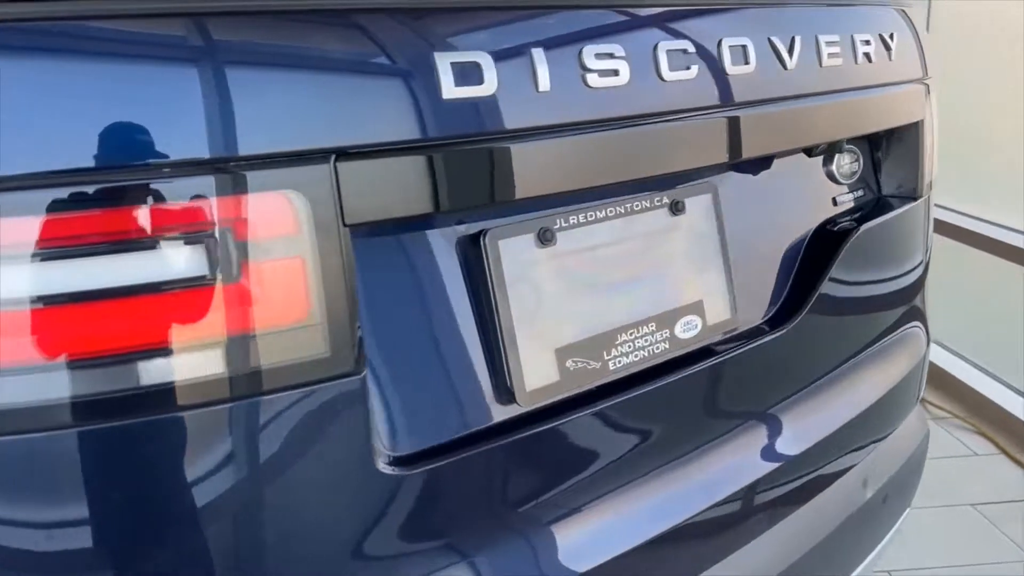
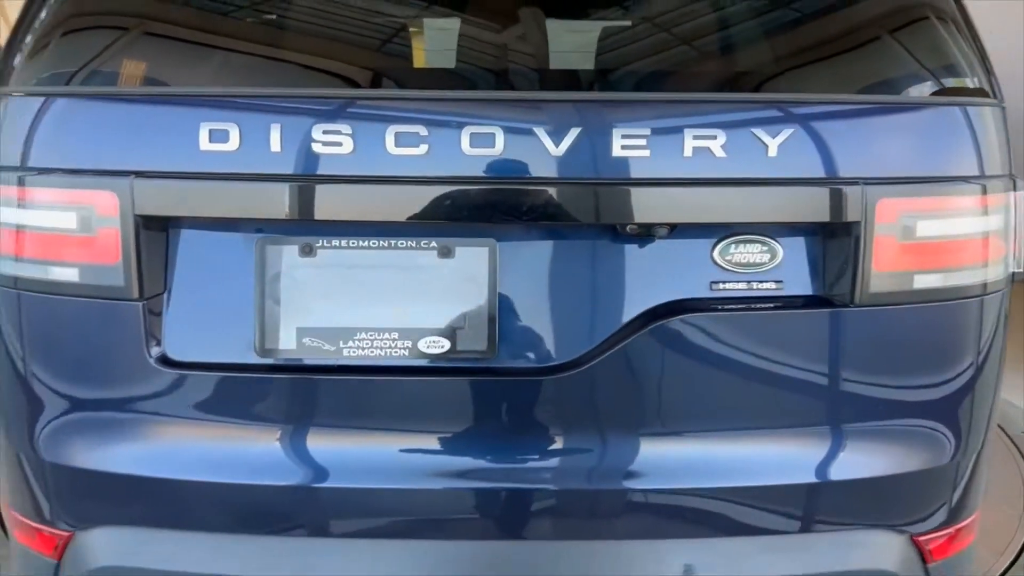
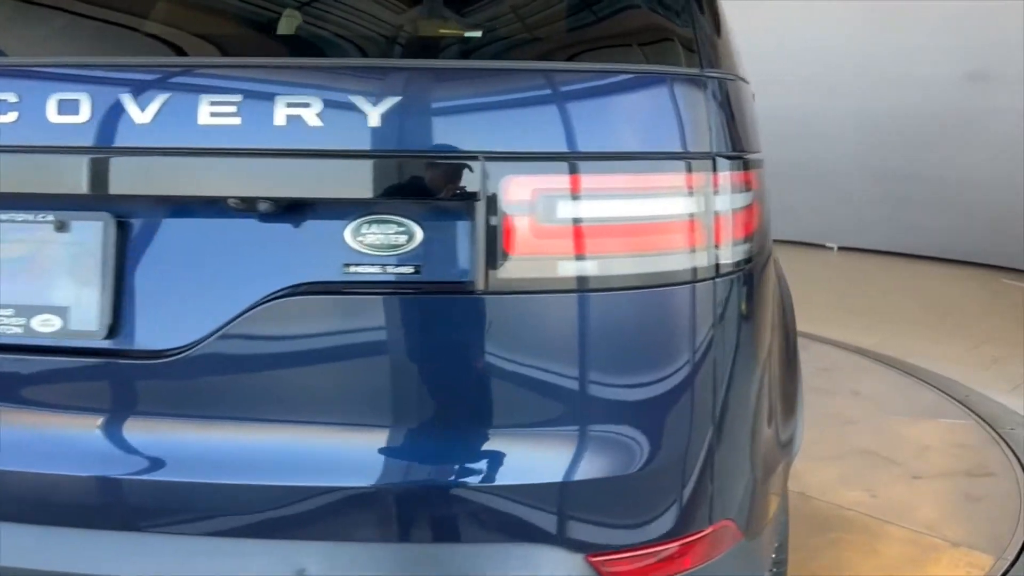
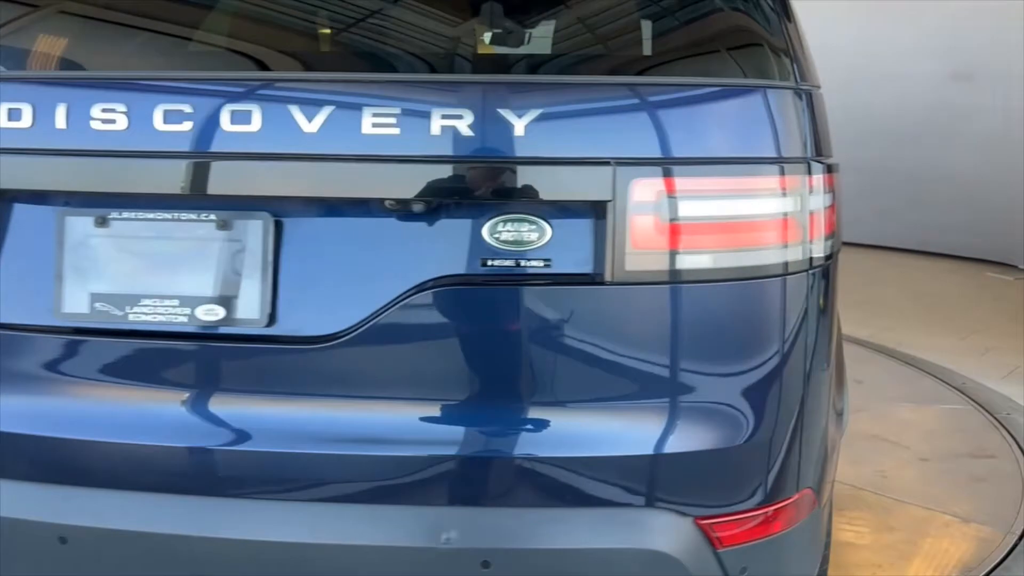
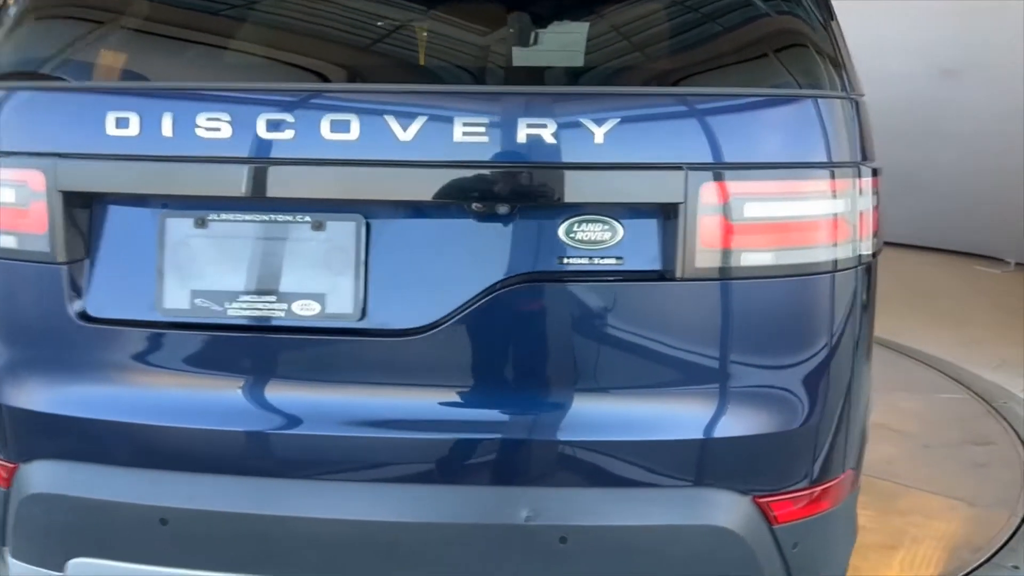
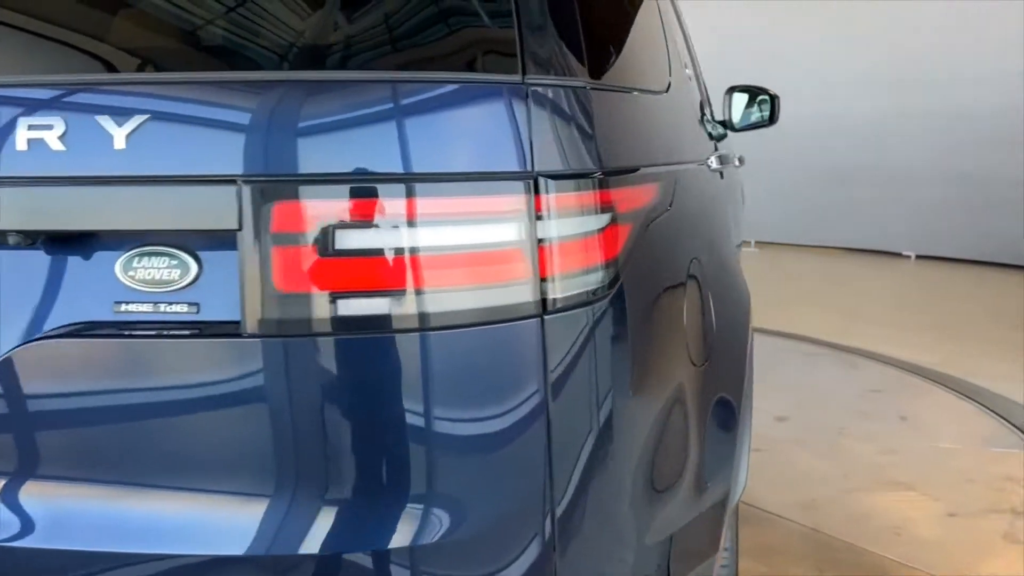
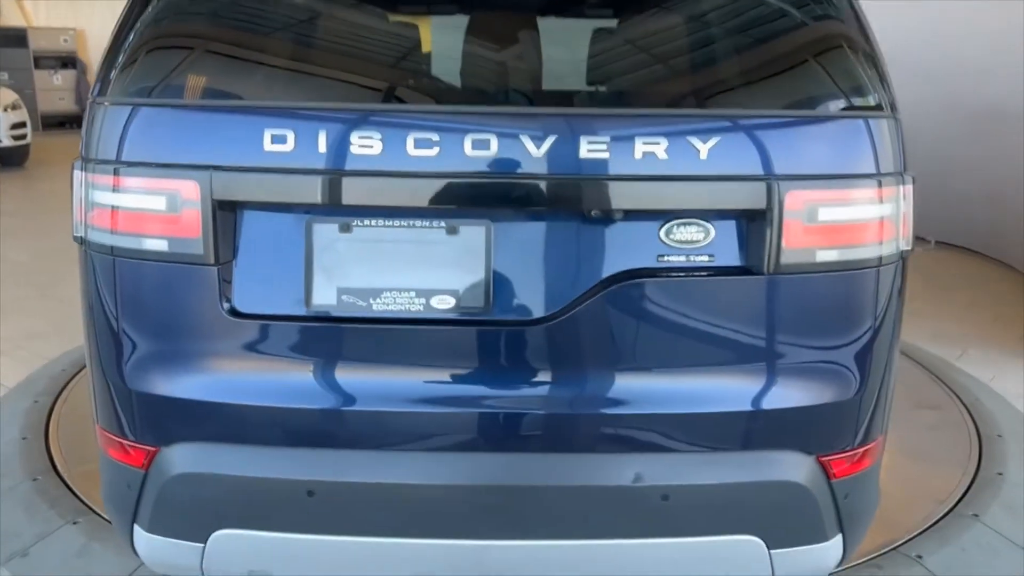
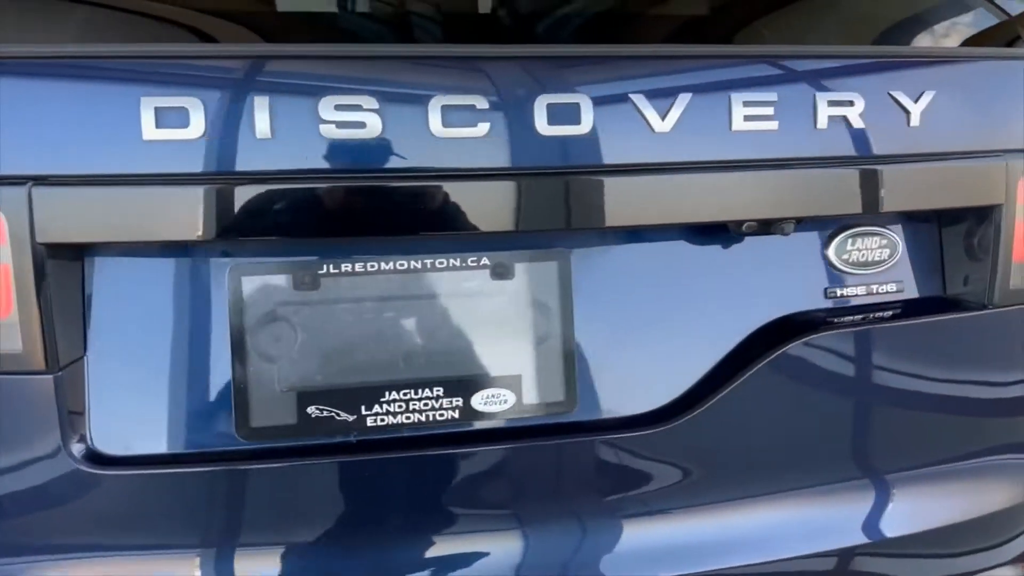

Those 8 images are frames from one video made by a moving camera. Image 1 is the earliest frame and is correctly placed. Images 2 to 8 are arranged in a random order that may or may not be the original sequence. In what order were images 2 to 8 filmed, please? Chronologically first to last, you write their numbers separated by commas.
8, 2, 7, 5, 4, 3, 6
